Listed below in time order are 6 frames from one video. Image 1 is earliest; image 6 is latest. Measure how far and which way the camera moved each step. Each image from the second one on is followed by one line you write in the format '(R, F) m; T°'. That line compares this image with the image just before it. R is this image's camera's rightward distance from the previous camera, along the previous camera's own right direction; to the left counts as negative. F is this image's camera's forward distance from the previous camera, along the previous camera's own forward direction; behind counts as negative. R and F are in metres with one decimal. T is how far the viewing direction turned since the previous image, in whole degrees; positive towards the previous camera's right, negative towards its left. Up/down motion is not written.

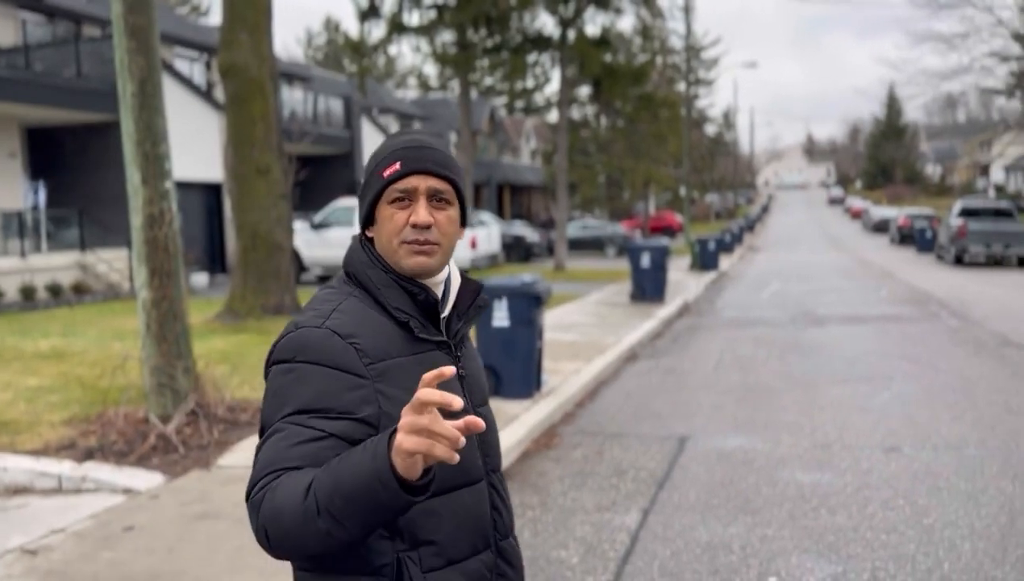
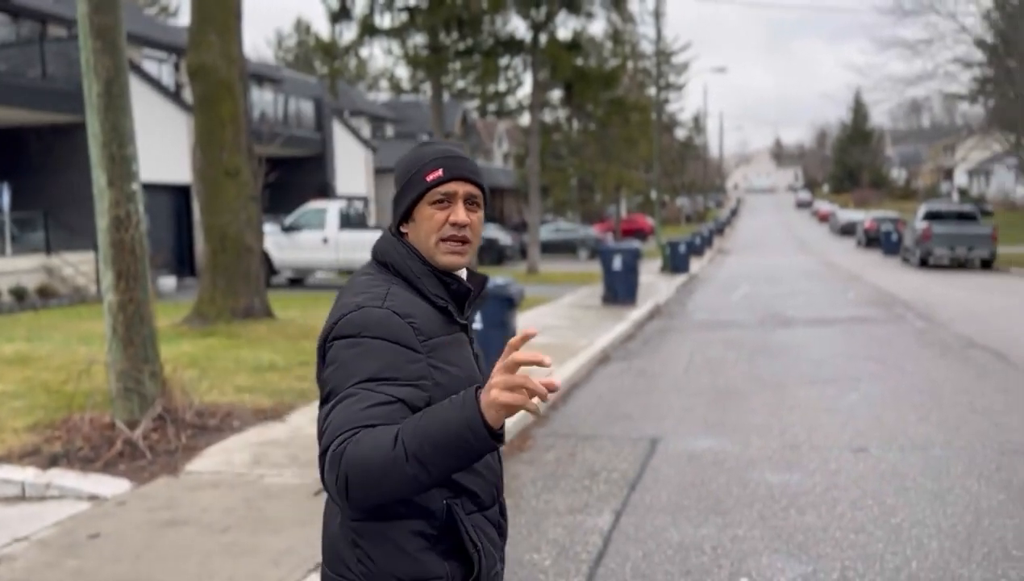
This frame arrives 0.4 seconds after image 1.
(0.0, 0.0) m; +2°
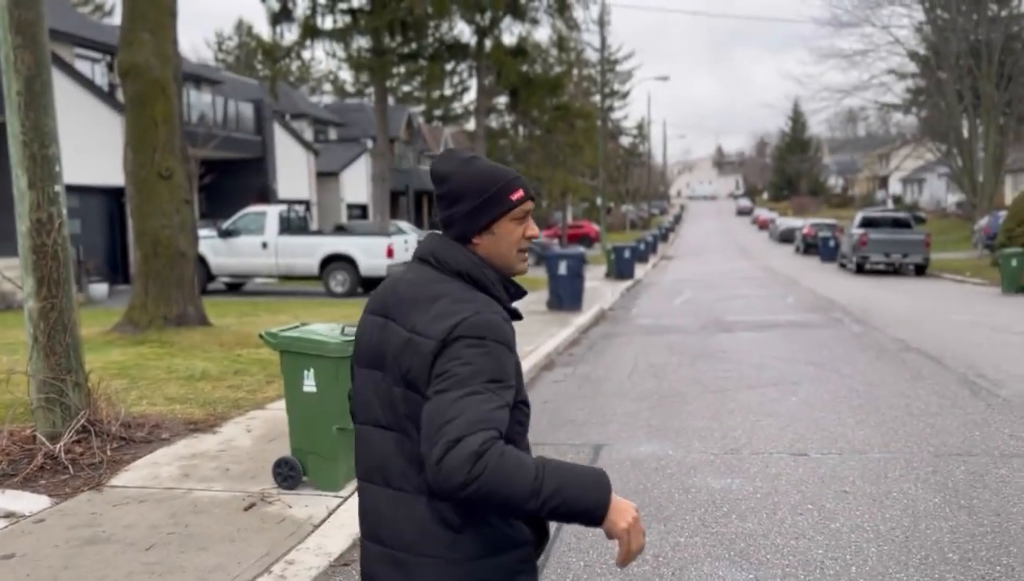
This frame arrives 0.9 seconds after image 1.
(0.0, +0.1) m; +4°
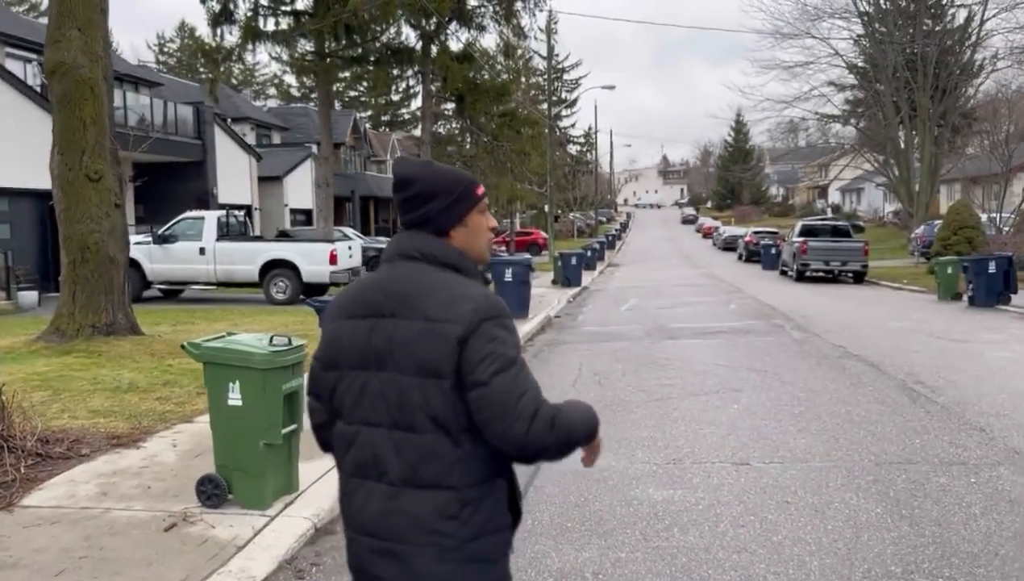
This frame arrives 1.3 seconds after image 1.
(+0.1, +0.2) m; +3°
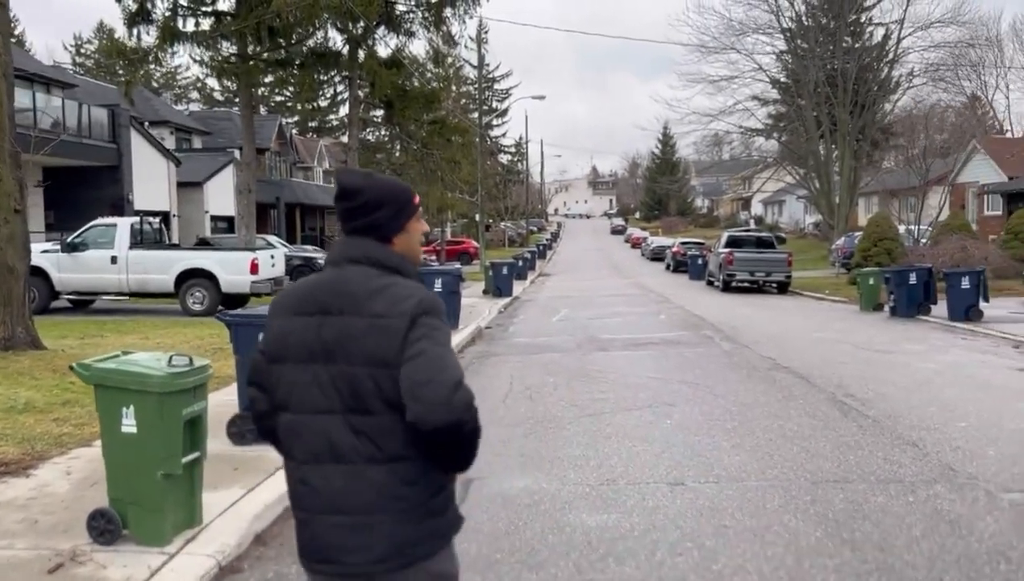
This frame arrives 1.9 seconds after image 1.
(0.0, +0.3) m; +5°
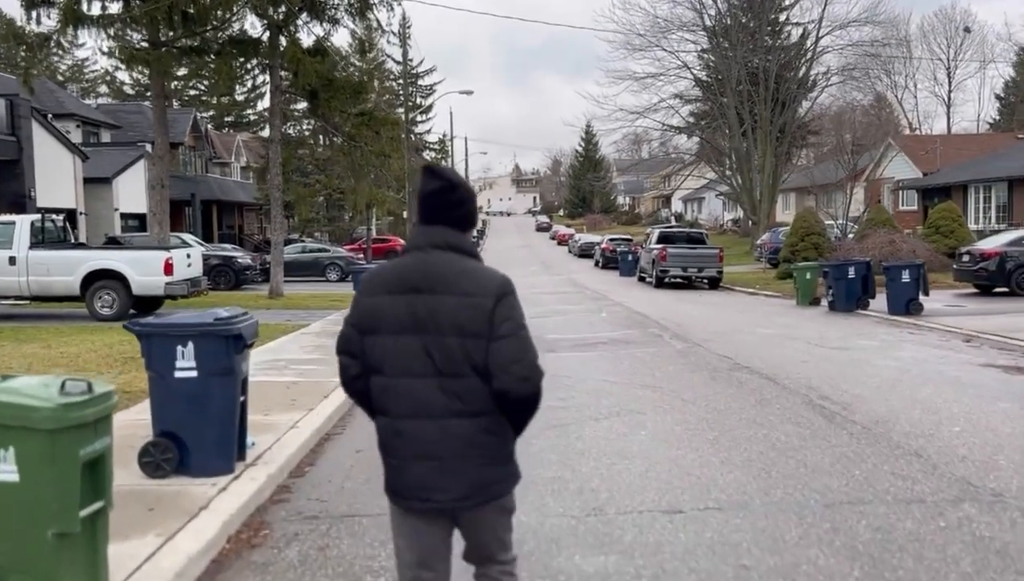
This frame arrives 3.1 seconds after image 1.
(-0.3, +0.9) m; +5°
